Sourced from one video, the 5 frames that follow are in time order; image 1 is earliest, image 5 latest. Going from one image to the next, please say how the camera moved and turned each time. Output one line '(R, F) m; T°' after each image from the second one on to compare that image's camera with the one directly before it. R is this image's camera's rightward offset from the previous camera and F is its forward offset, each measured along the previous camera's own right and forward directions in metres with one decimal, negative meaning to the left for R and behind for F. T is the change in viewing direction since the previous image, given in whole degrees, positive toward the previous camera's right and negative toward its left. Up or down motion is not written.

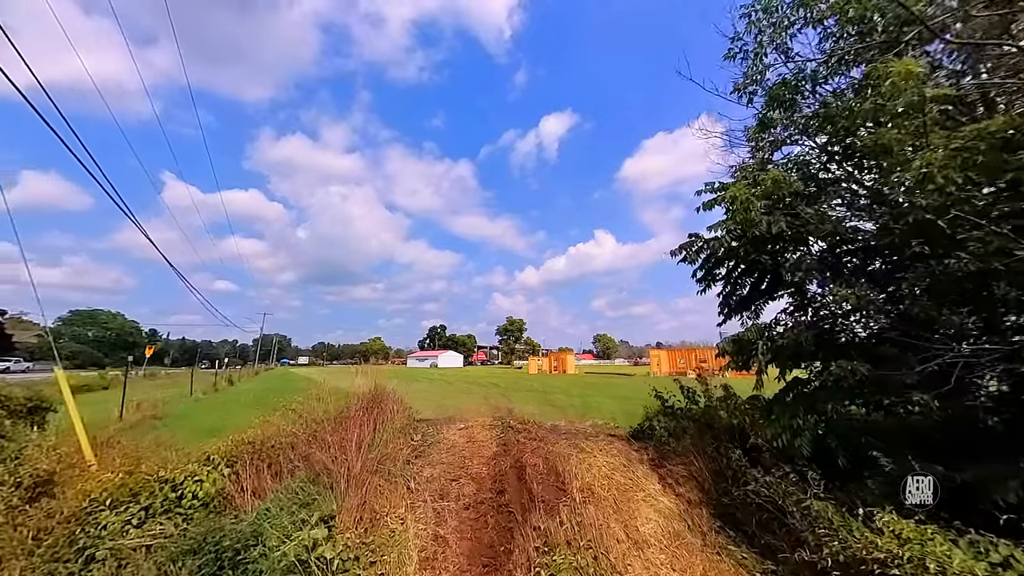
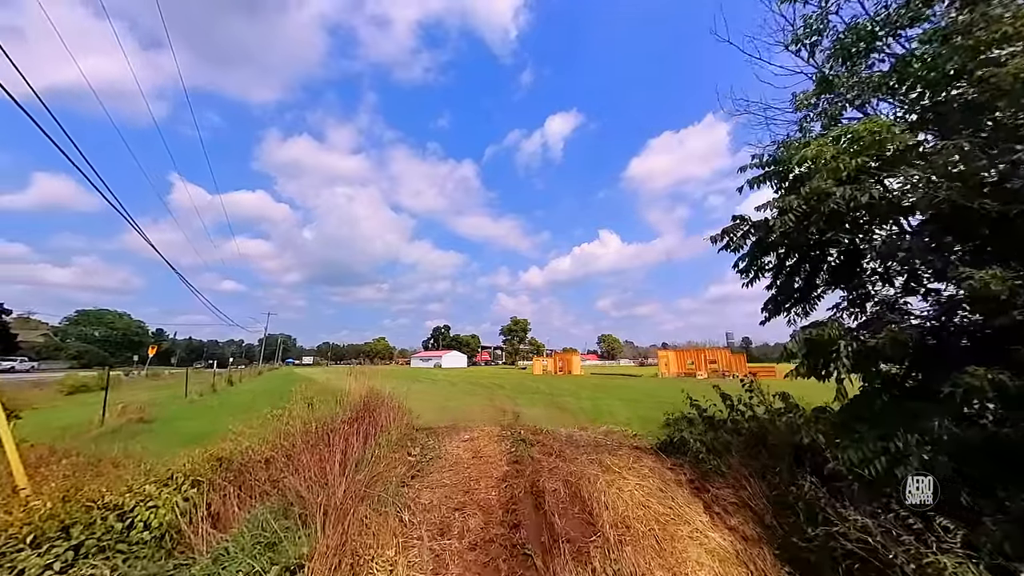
(-0.1, +1.1) m; 0°
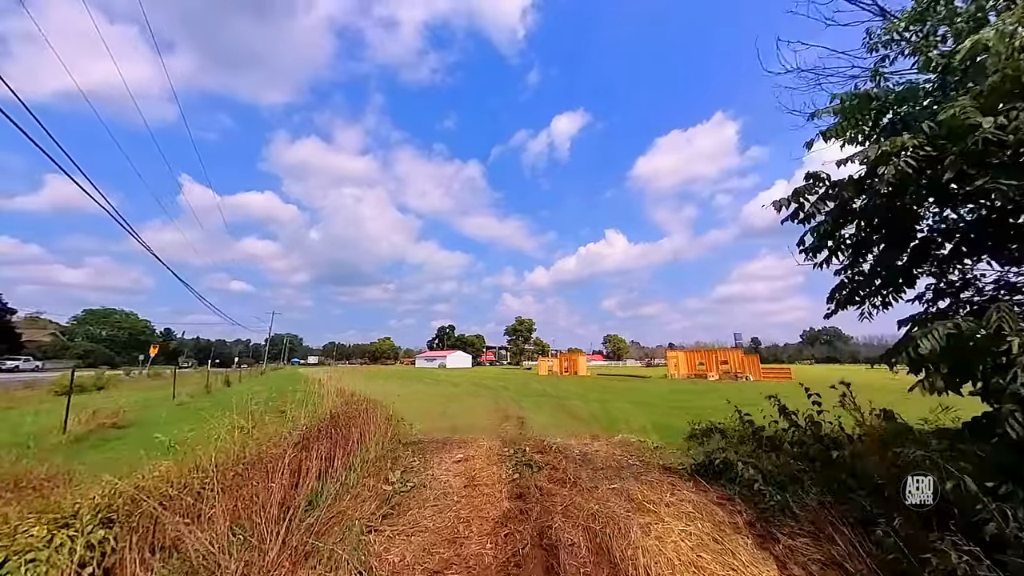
(0.0, +1.5) m; -1°
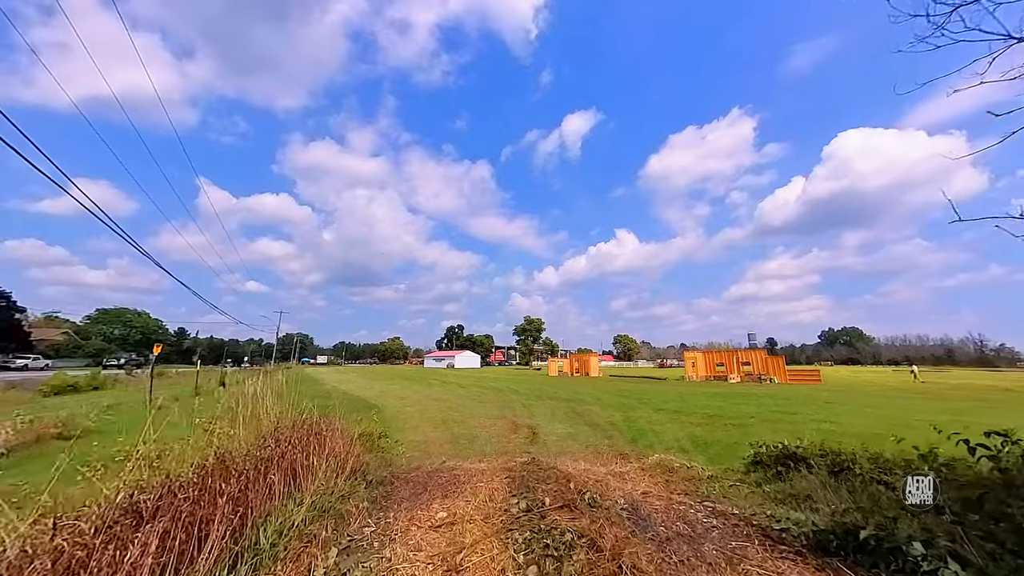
(0.0, +2.5) m; -1°
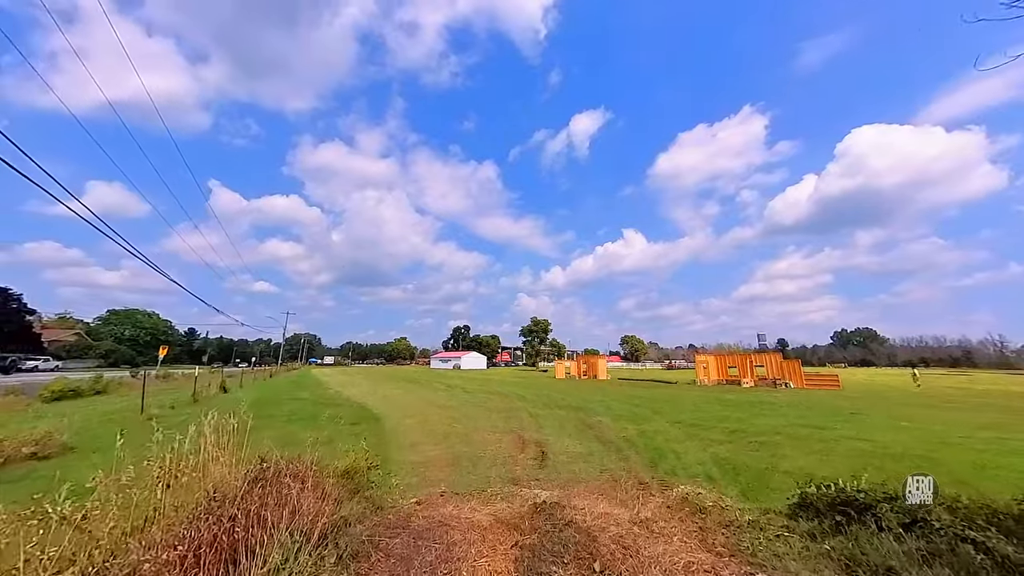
(0.0, +1.2) m; -1°
